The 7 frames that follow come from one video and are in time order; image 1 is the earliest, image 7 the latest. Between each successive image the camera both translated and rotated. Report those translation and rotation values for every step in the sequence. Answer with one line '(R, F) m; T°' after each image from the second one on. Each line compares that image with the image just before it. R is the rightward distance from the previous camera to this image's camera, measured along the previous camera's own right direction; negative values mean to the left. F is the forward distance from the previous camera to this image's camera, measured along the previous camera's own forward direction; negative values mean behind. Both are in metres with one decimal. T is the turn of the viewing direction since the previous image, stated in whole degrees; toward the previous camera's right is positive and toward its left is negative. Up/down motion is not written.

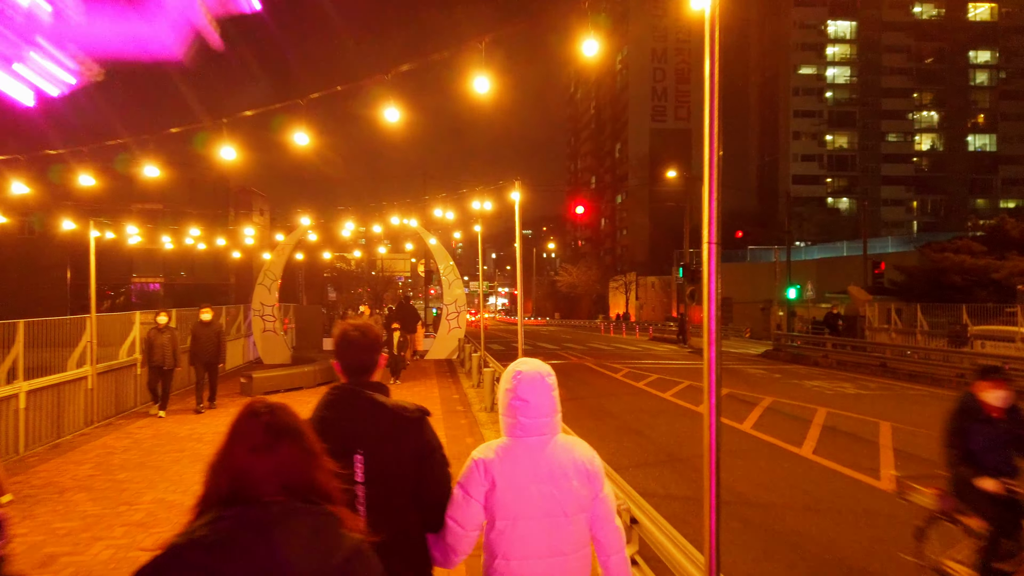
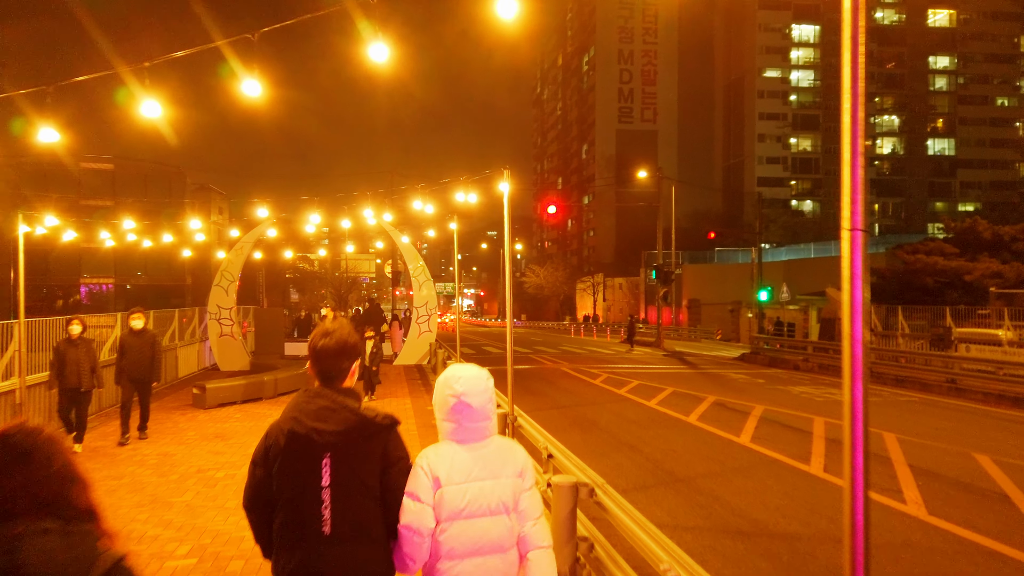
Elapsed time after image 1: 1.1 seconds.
(-0.2, +1.0) m; +3°
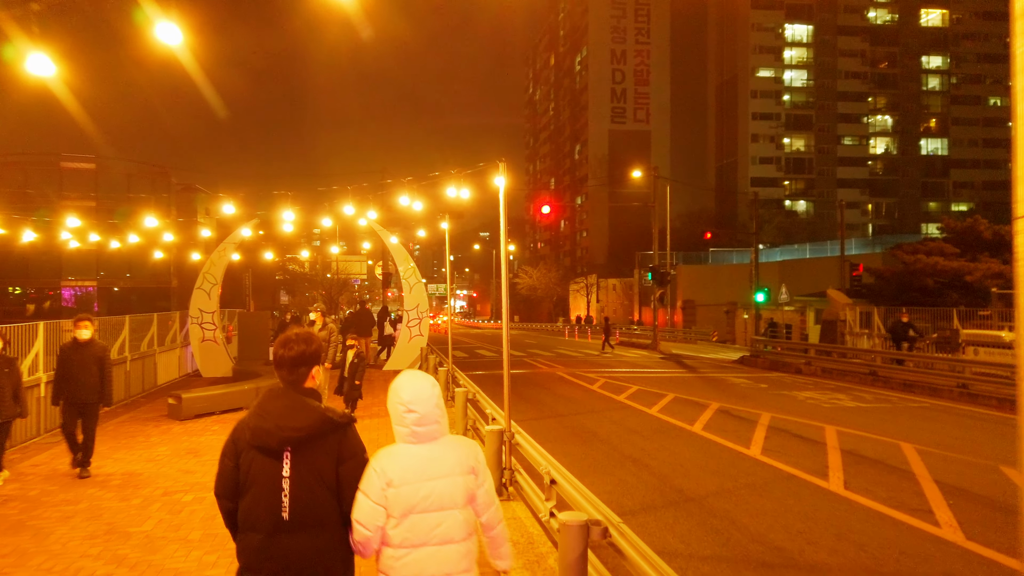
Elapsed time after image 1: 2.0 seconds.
(0.0, +0.7) m; +1°
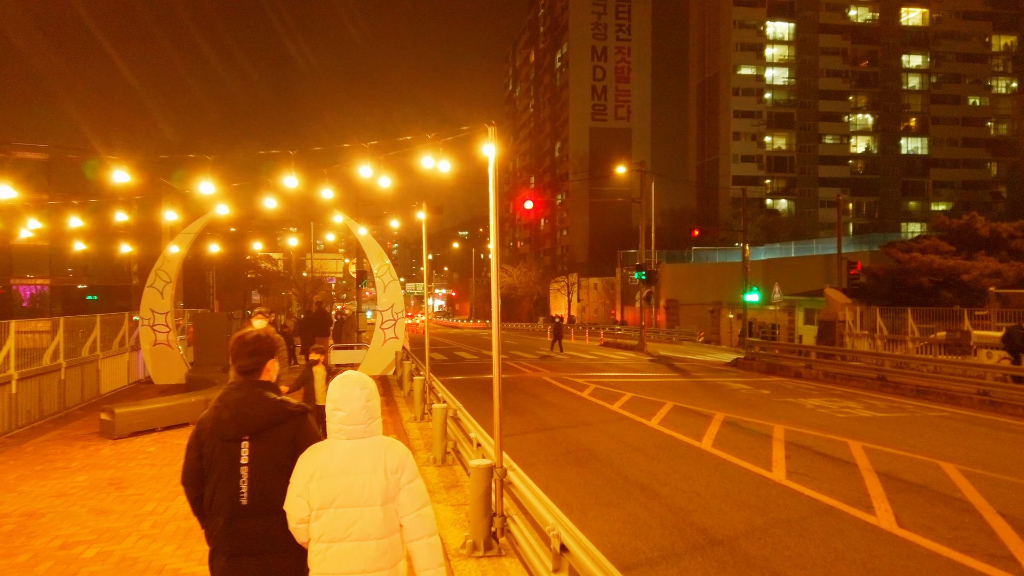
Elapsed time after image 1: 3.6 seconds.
(-0.1, +1.4) m; +2°
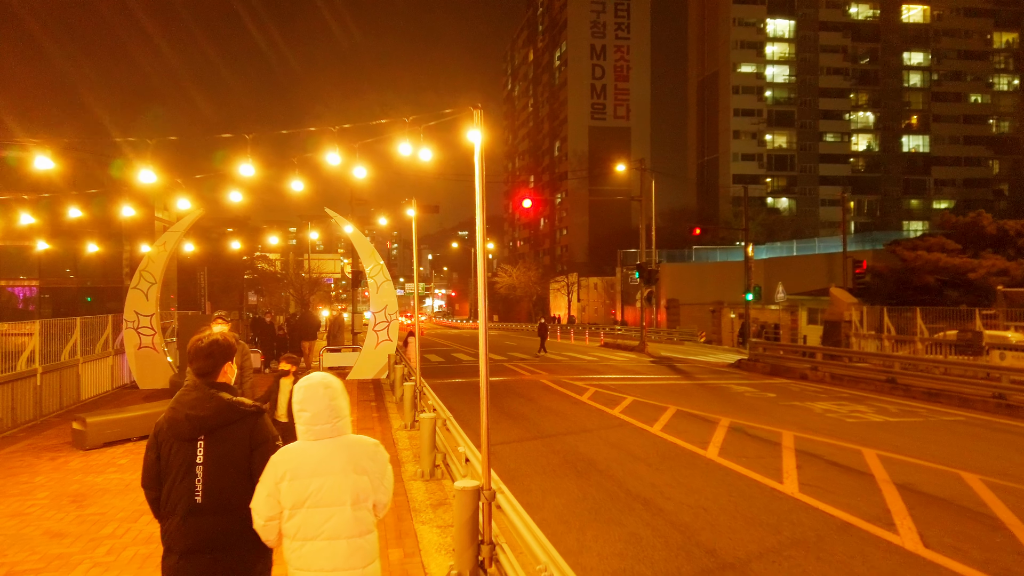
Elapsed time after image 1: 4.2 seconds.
(+0.1, +0.6) m; 0°
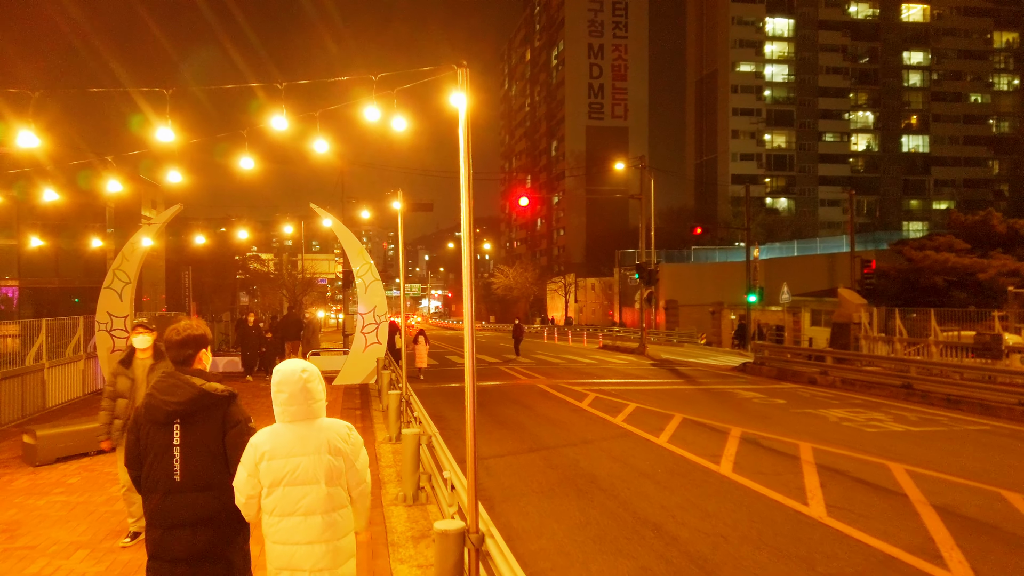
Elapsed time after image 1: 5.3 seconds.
(0.0, +0.9) m; 0°
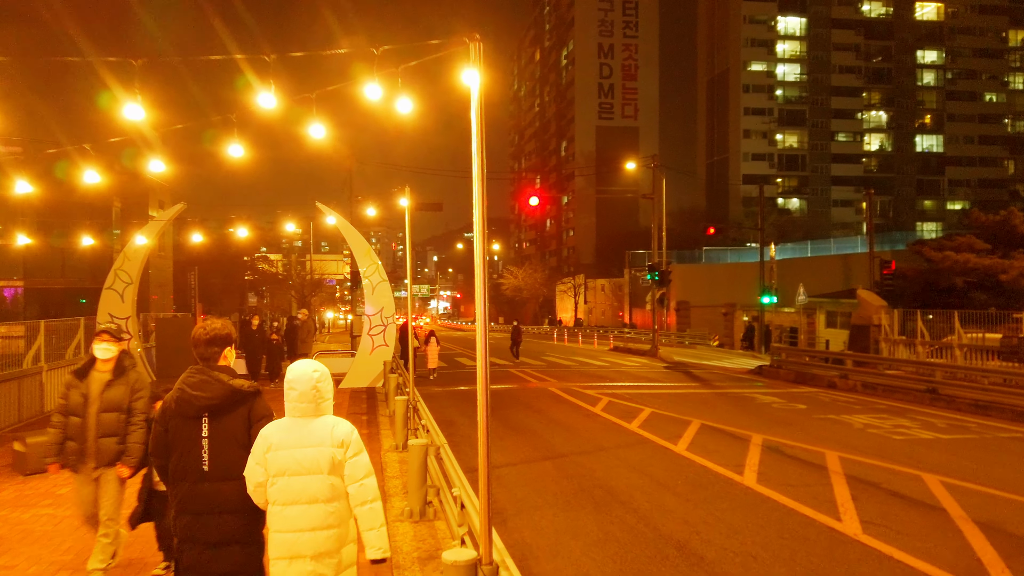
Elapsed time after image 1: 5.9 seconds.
(0.0, +0.4) m; -1°
